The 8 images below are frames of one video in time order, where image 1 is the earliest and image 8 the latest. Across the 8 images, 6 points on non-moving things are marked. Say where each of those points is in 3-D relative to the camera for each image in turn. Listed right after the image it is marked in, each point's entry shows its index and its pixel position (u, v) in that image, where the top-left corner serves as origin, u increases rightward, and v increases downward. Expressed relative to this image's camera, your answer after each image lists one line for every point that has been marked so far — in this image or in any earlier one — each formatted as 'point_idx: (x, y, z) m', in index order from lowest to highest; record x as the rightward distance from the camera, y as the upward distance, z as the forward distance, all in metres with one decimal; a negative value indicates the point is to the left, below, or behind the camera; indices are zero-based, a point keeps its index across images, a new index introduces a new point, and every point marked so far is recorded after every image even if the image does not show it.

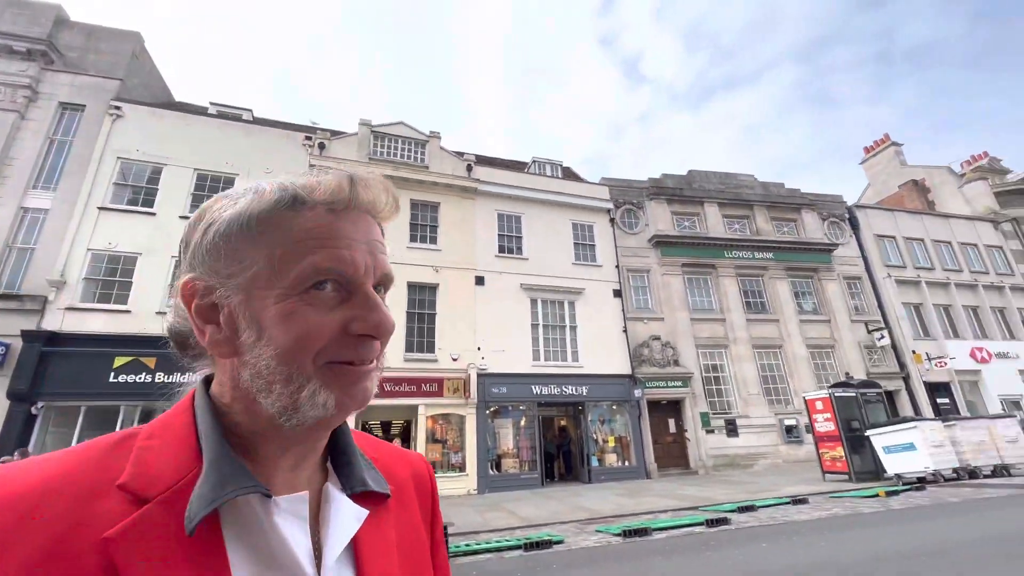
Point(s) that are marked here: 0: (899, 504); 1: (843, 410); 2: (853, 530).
0: (+7.2, -4.0, +8.4) m
1: (+9.1, -3.3, +12.4) m
2: (+5.0, -3.5, +6.5) m
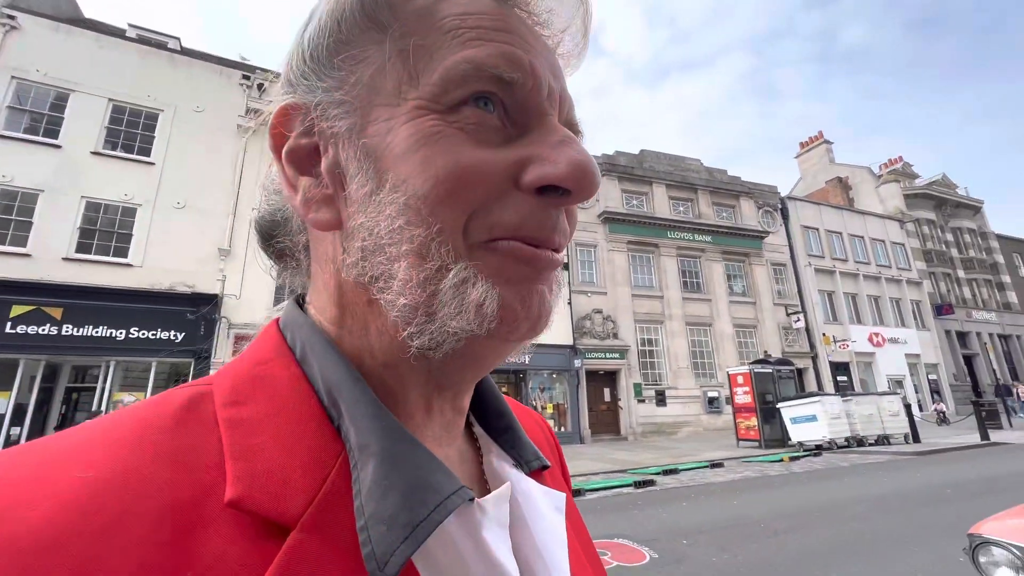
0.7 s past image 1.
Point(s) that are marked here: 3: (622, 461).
0: (+6.0, -3.7, +9.4) m
1: (+7.4, -2.9, +13.6) m
2: (+4.1, -3.2, +7.3) m
3: (+2.8, -4.5, +11.6) m
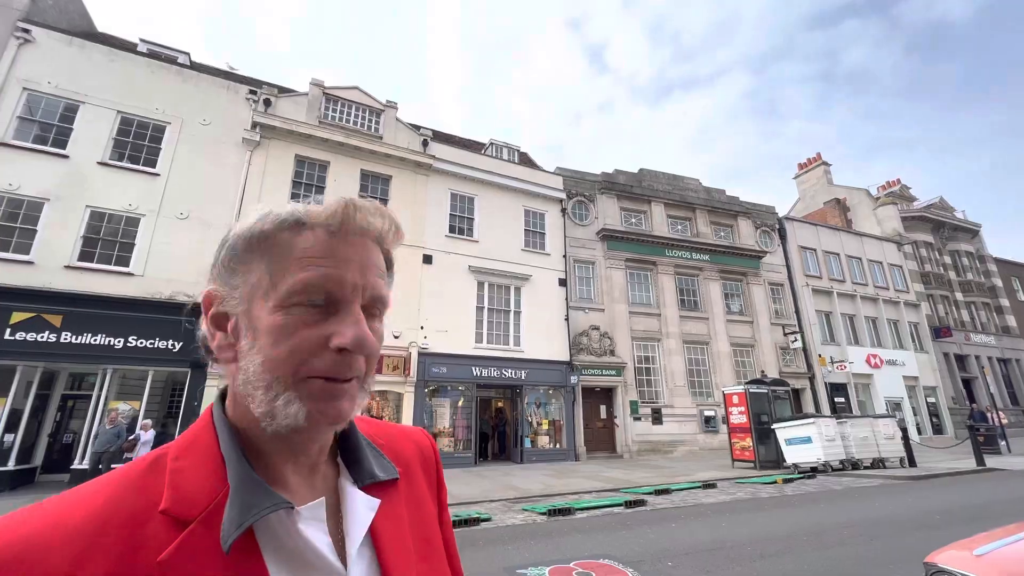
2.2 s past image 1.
0: (+5.8, -4.2, +9.4) m
1: (+7.3, -3.5, +13.6) m
2: (+3.9, -3.6, +7.3) m
3: (+2.6, -4.9, +11.5) m
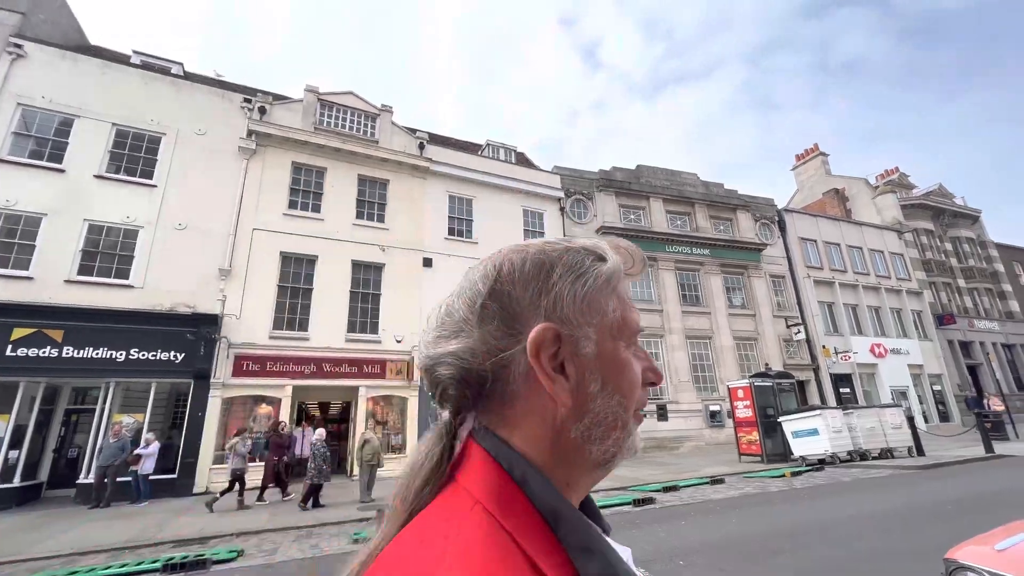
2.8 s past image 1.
0: (+6.0, -4.0, +9.4) m
1: (+7.4, -3.3, +13.5) m
2: (+4.0, -3.5, +7.2) m
3: (+2.8, -4.9, +11.5) m
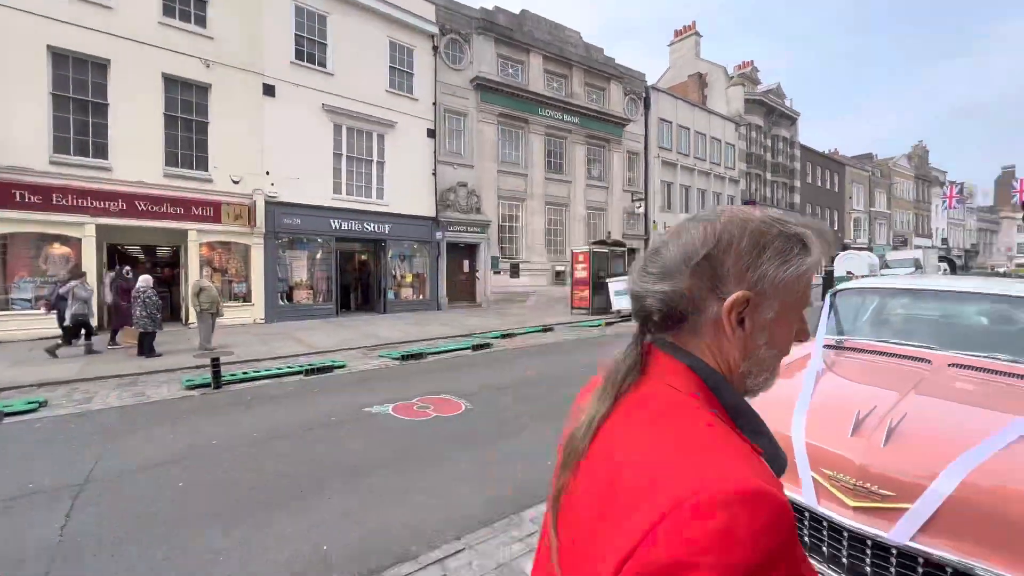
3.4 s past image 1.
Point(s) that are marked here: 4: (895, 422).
0: (+2.5, -1.1, +11.5) m
1: (+2.9, +0.9, +15.5) m
2: (+1.3, -1.2, +8.9) m
3: (-1.2, -1.1, +12.8) m
4: (+1.7, -0.6, +2.0) m
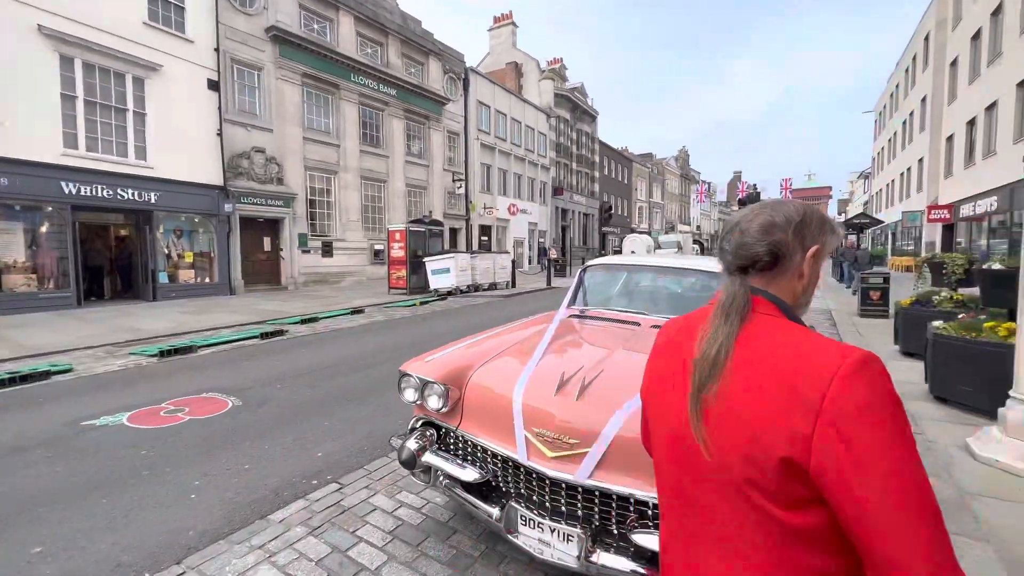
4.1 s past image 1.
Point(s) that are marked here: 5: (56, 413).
0: (-2.3, -0.6, +11.5) m
1: (-3.4, +1.6, +15.3) m
2: (-2.5, -0.8, +8.6) m
3: (-6.2, -0.6, +11.4) m
4: (+0.4, -0.5, +2.3) m
5: (-4.4, -1.2, +4.4) m
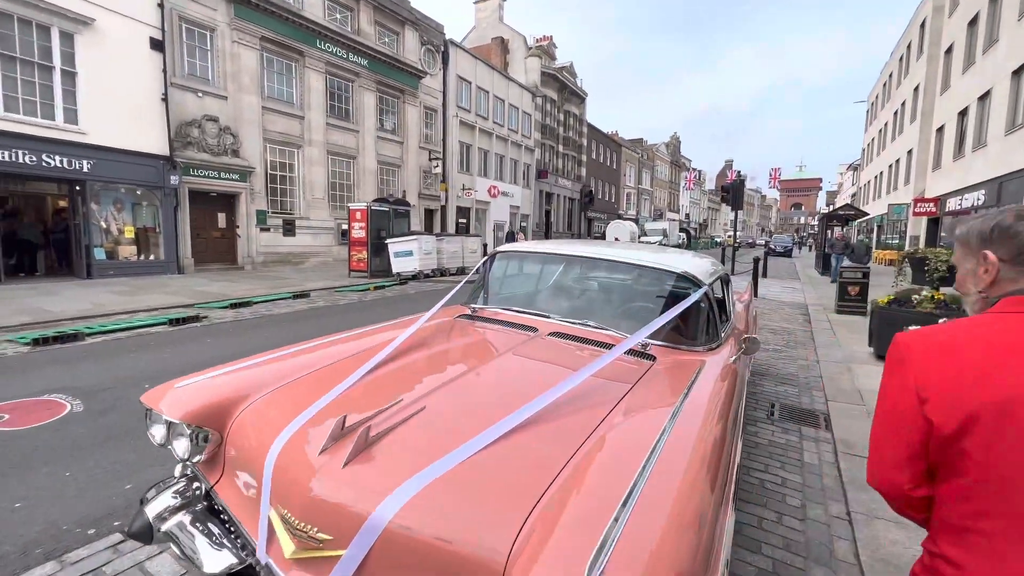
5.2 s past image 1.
0: (-3.2, -0.2, +10.7) m
1: (-4.4, +2.1, +14.4) m
2: (-3.4, -0.5, +7.8) m
3: (-7.2, -0.2, +10.5) m
4: (-0.4, -0.5, +1.6) m
5: (-5.3, -1.0, +3.5) m
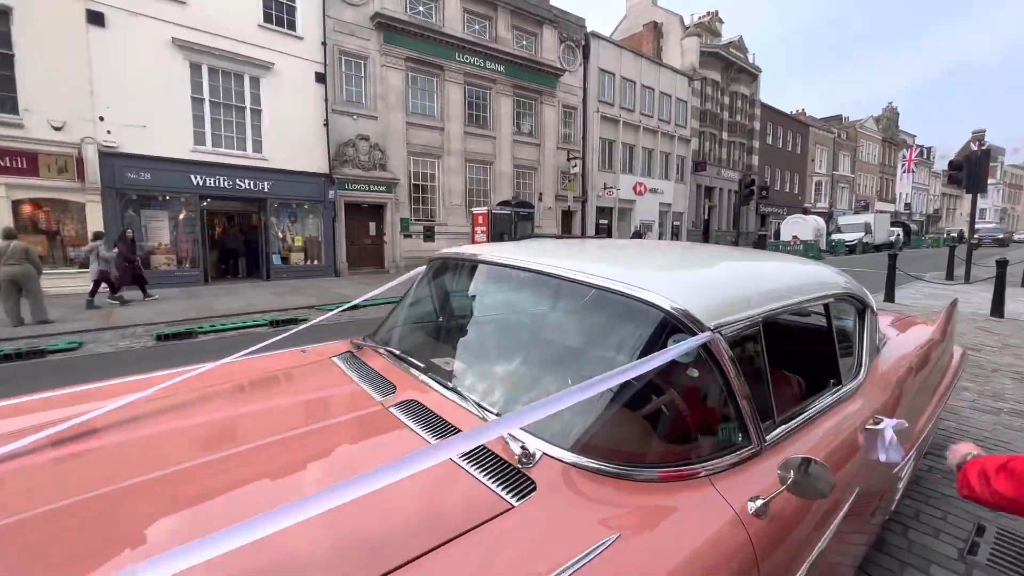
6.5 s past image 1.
0: (-0.7, -0.3, +10.3) m
1: (-0.5, +2.0, +14.2) m
2: (-1.9, -0.6, +7.6) m
3: (-4.5, -0.2, +11.5) m
4: (-1.2, -0.6, +0.8) m
5: (-5.1, -1.1, +4.3) m
